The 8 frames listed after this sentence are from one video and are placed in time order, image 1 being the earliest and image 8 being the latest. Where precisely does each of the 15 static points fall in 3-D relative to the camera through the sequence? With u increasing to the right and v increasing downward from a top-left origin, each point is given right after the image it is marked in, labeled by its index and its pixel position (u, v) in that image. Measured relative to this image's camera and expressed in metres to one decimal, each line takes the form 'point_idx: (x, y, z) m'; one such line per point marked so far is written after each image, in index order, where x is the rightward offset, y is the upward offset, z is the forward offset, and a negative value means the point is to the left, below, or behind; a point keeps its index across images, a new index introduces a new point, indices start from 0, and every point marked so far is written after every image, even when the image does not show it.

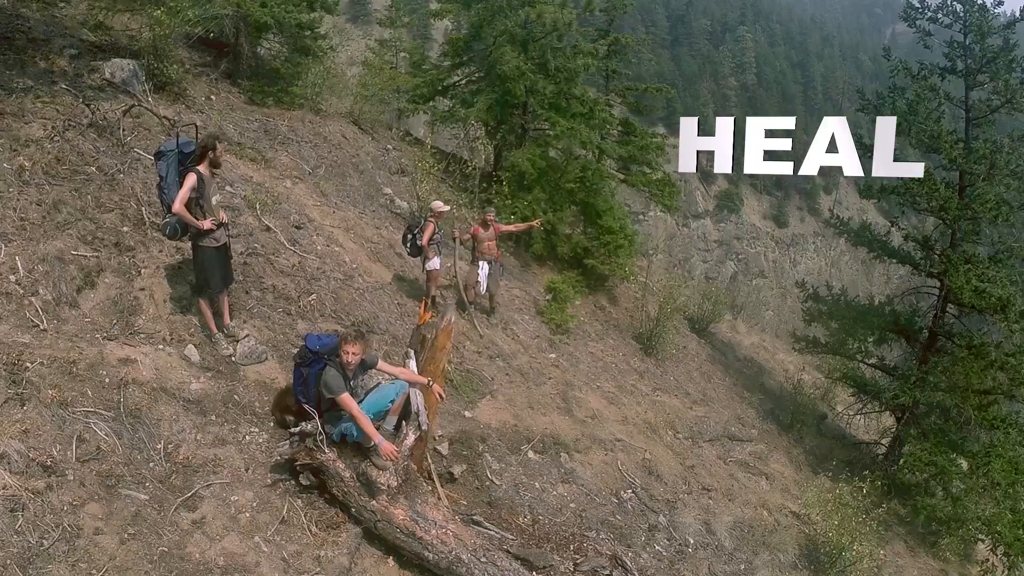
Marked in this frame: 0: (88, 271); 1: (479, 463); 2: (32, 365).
0: (-3.5, +0.1, +6.1) m
1: (-0.3, -1.5, +6.2) m
2: (-3.3, -0.5, +5.0) m
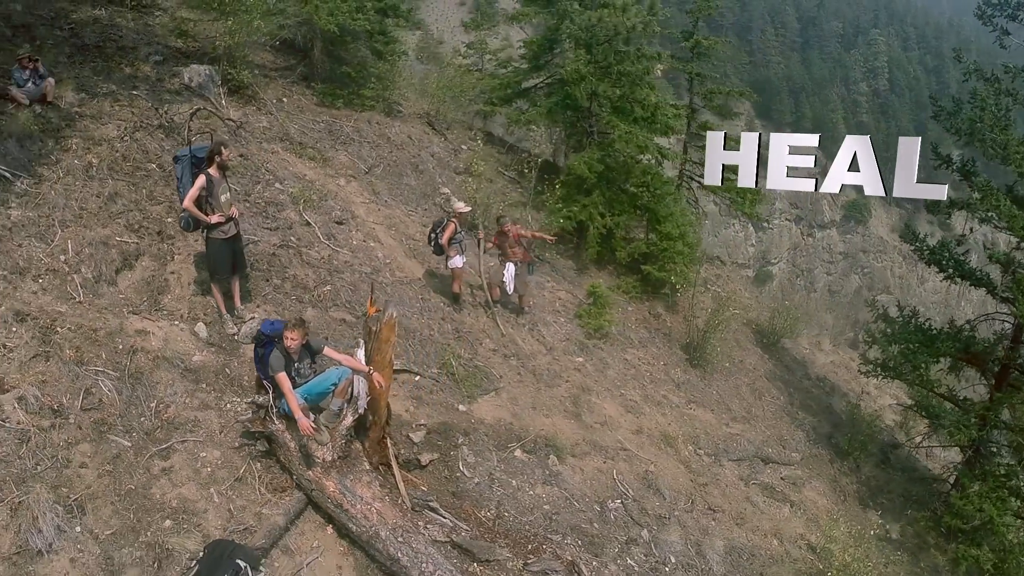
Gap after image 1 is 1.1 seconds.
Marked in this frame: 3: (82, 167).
0: (-3.6, +0.3, +6.9) m
1: (-0.6, -1.5, +6.5) m
2: (-3.6, -0.4, +5.8) m
3: (-4.5, +1.2, +7.6) m
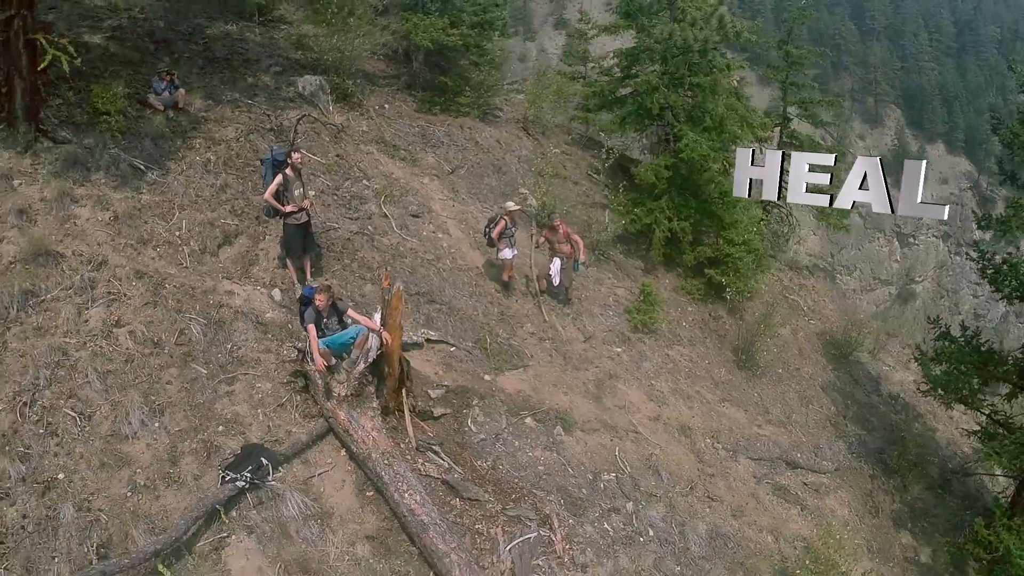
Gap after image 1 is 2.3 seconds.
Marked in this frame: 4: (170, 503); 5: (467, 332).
0: (-3.3, +0.6, +8.6) m
1: (-0.5, -1.3, +7.7) m
2: (-3.5, 0.0, +7.5) m
3: (-4.0, +1.6, +9.5) m
4: (-2.7, -1.7, +6.0) m
5: (-0.5, -0.5, +9.0) m
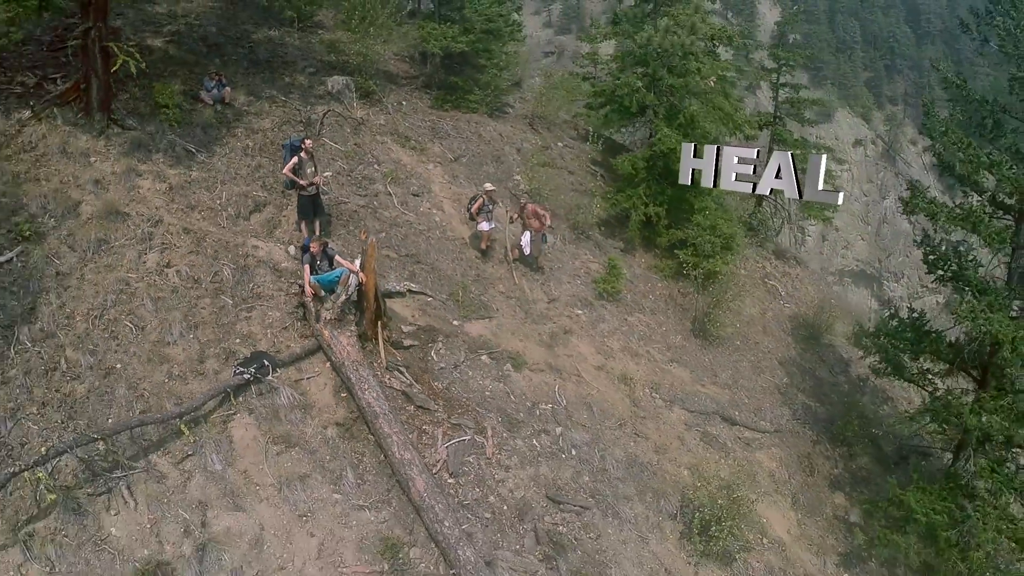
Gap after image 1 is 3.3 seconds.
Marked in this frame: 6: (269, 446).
0: (-3.7, +1.3, +10.7) m
1: (-1.0, -0.8, +9.5) m
2: (-4.0, +0.6, +9.6) m
3: (-4.3, +2.3, +11.6) m
4: (-3.4, -1.1, +8.0) m
5: (-0.9, 0.0, +10.8) m
6: (-2.5, -1.7, +7.8) m
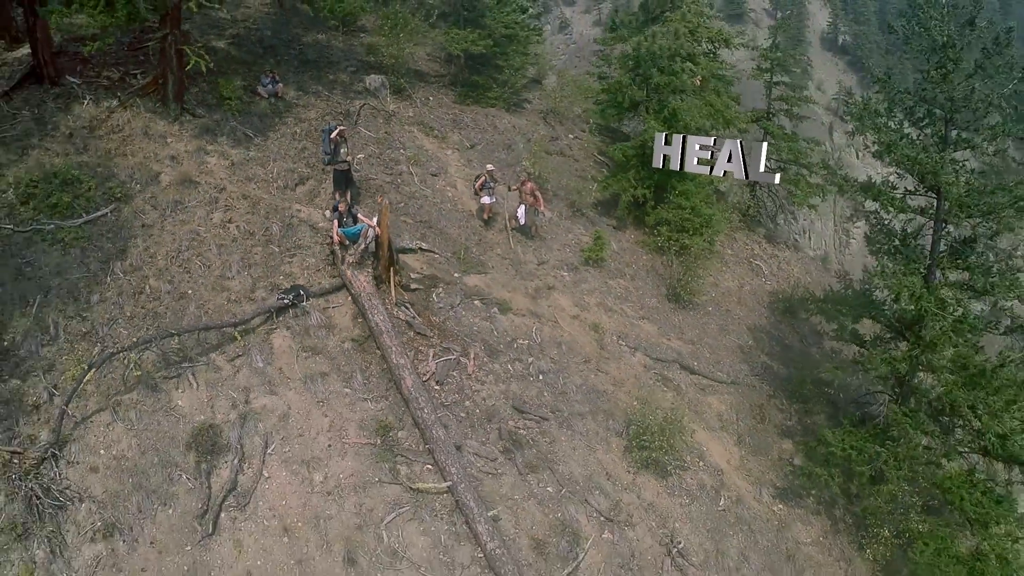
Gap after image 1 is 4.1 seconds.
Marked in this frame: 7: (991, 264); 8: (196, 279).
0: (-3.8, +2.0, +13.1) m
1: (-1.3, 0.0, +11.7) m
2: (-4.2, +1.4, +12.0) m
3: (-4.3, +3.1, +14.0) m
4: (-3.7, -0.3, +10.3) m
5: (-1.1, +0.7, +13.0) m
6: (-2.9, -0.9, +10.0) m
7: (+7.3, +0.4, +10.9) m
8: (-4.6, +0.1, +10.5) m
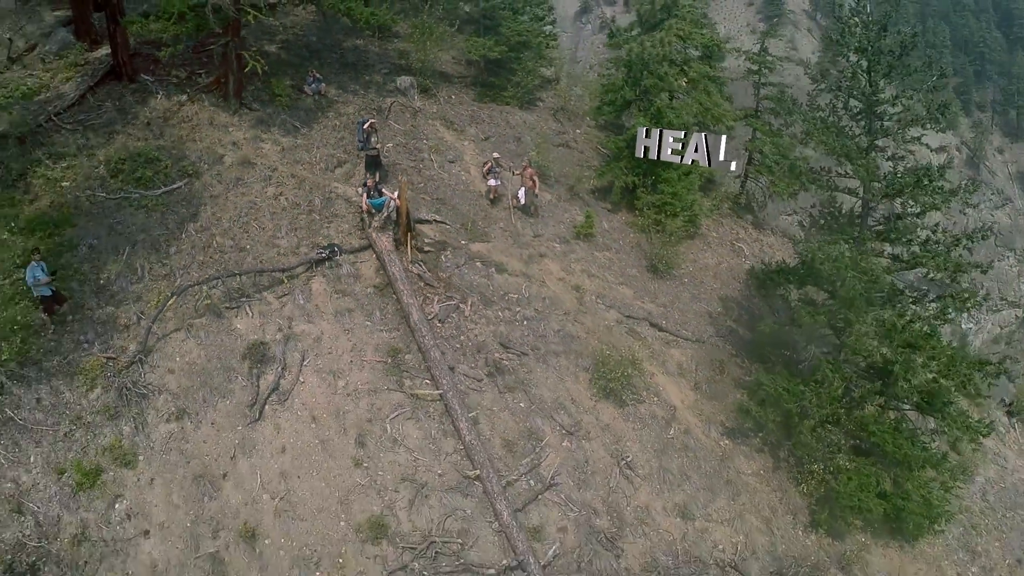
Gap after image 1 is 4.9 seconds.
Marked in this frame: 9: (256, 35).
0: (-3.8, +2.8, +15.6) m
1: (-1.4, +0.7, +14.1) m
2: (-4.3, +2.2, +14.6) m
3: (-4.2, +3.9, +16.6) m
4: (-4.0, +0.5, +12.9) m
5: (-1.1, +1.4, +15.4) m
6: (-3.1, -0.1, +12.5) m
7: (+7.1, +0.9, +12.8) m
8: (-4.8, +0.9, +13.1) m
9: (-6.6, +6.5, +18.5) m
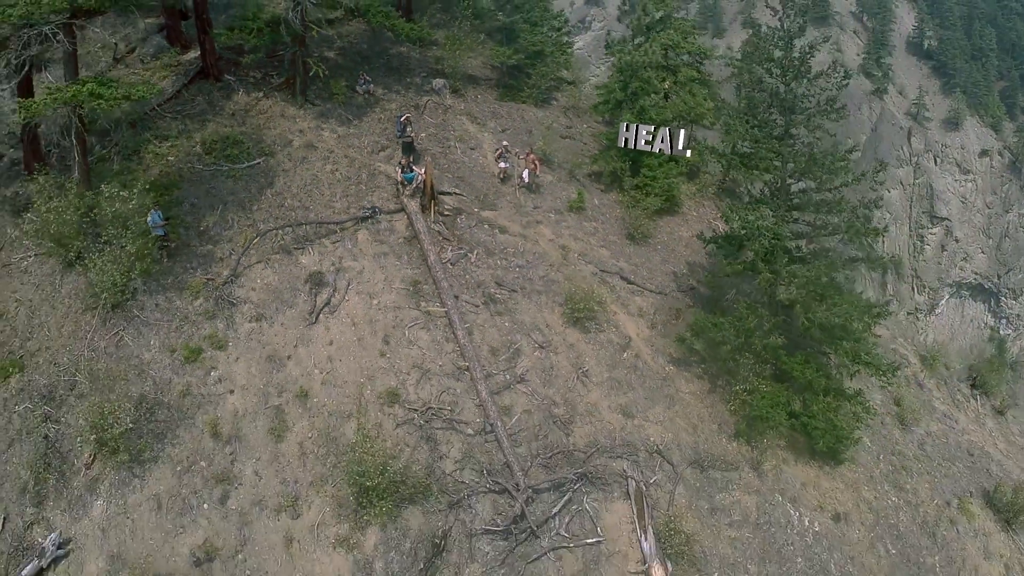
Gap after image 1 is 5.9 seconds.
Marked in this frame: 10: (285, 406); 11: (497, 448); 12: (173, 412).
0: (-3.6, +4.0, +19.8) m
1: (-1.5, +1.9, +18.1) m
2: (-4.2, +3.5, +18.8) m
3: (-3.9, +5.1, +20.8) m
4: (-4.1, +1.7, +17.1) m
5: (-1.0, +2.6, +19.3) m
6: (-3.3, +1.1, +16.7) m
7: (+6.9, +1.8, +16.2) m
8: (-4.9, +2.2, +17.3) m
9: (-6.1, +7.8, +22.9) m
10: (-4.4, -2.3, +13.7) m
11: (-0.3, -3.1, +13.8) m
12: (-6.4, -2.3, +13.7) m
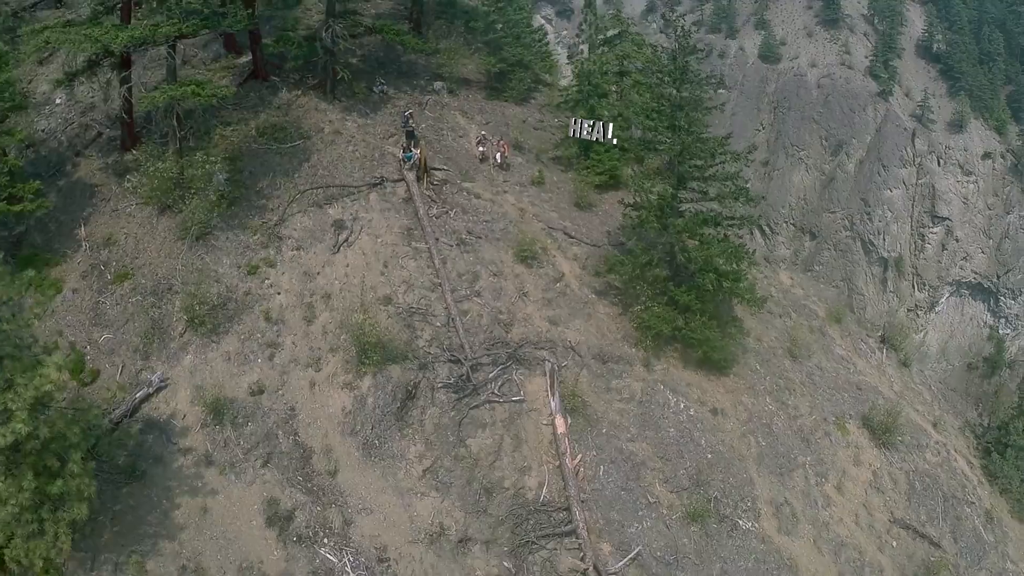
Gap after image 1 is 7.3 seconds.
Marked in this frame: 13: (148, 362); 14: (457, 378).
0: (-4.5, +5.9, +26.3) m
1: (-2.5, +3.6, +24.4) m
2: (-5.2, +5.3, +25.3) m
3: (-4.8, +6.9, +27.3) m
4: (-5.1, +3.6, +23.6) m
5: (-2.0, +4.3, +25.7) m
6: (-4.4, +2.9, +23.1) m
7: (+5.8, +3.4, +22.2) m
8: (-5.9, +4.1, +23.9) m
9: (-6.8, +9.7, +29.5) m
10: (-5.7, -0.4, +20.3) m
11: (-1.6, -1.3, +20.2) m
12: (-7.8, -0.5, +20.3) m
13: (-9.8, -2.0, +19.5) m
14: (-1.5, -2.4, +19.4) m
